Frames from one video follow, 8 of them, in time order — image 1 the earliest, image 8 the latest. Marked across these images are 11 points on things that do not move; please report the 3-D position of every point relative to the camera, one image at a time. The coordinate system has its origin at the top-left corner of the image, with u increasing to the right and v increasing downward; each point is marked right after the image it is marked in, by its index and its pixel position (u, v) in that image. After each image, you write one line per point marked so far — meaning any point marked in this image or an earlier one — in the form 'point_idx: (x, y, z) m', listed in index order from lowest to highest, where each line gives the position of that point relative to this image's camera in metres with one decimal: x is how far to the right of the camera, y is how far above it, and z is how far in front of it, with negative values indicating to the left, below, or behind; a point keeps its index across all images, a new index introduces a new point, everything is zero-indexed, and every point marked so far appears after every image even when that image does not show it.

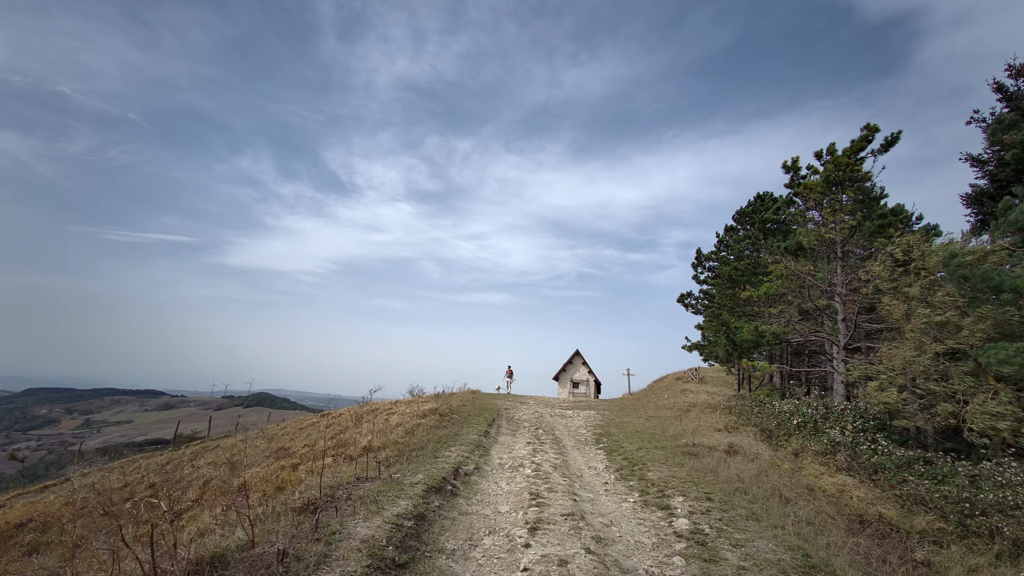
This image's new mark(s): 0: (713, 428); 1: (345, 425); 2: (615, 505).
0: (+6.6, -4.6, +14.8) m
1: (-6.3, -5.2, +16.6) m
2: (+1.7, -3.5, +7.2) m
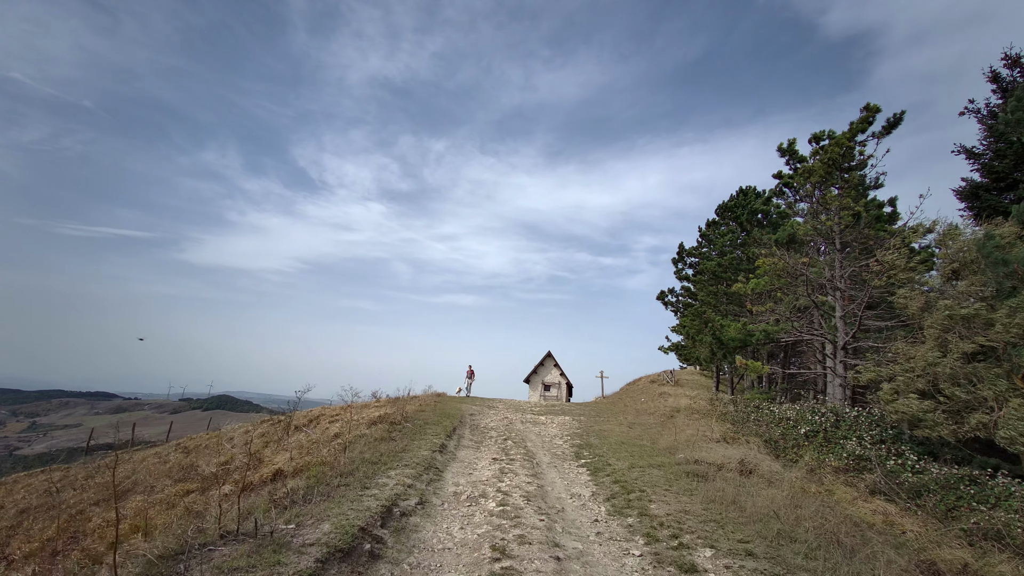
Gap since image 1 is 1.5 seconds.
0: (+5.6, -4.3, +12.8) m
1: (-7.4, -4.6, +13.8) m
2: (+1.2, -3.1, +4.9) m
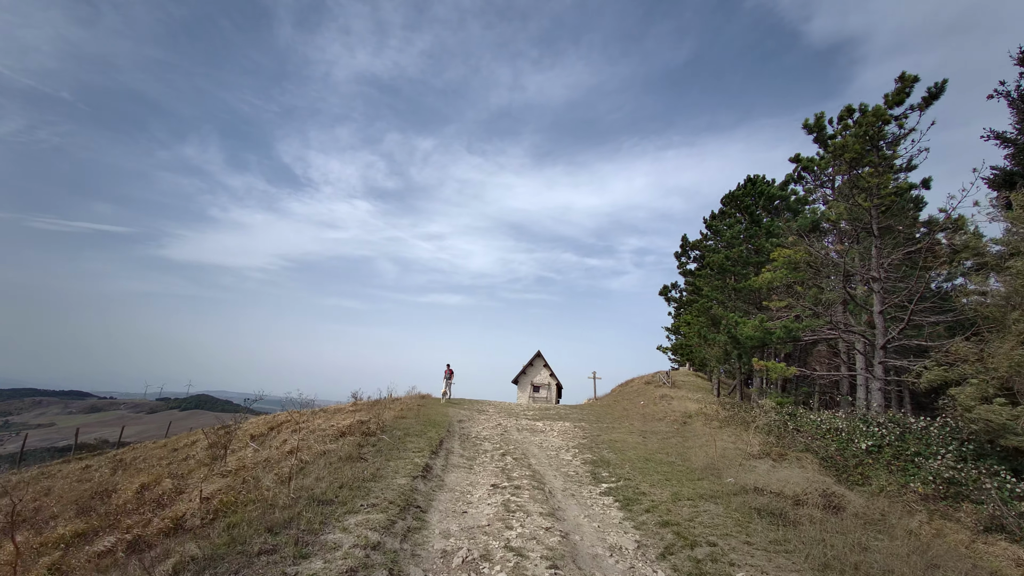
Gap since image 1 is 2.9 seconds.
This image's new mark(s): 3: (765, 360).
0: (+5.6, -3.9, +10.7) m
1: (-7.5, -4.2, +11.3) m
2: (+1.4, -2.7, +2.7) m
3: (+10.2, -2.9, +17.6) m
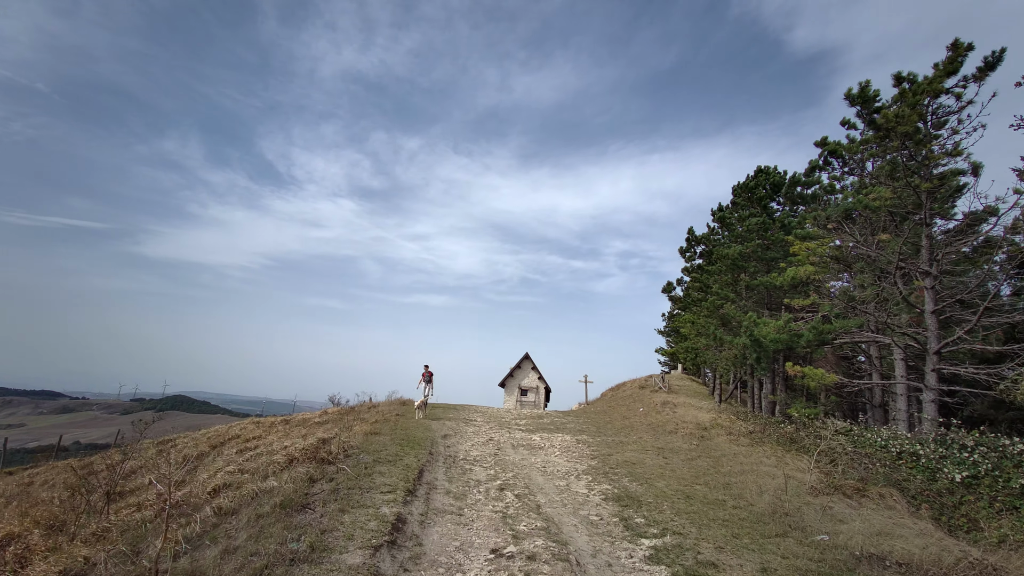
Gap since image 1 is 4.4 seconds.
0: (+5.6, -3.7, +8.5) m
1: (-7.5, -3.8, +8.7) m
2: (+1.7, -2.4, +0.4) m
3: (+9.9, -2.8, +15.5) m
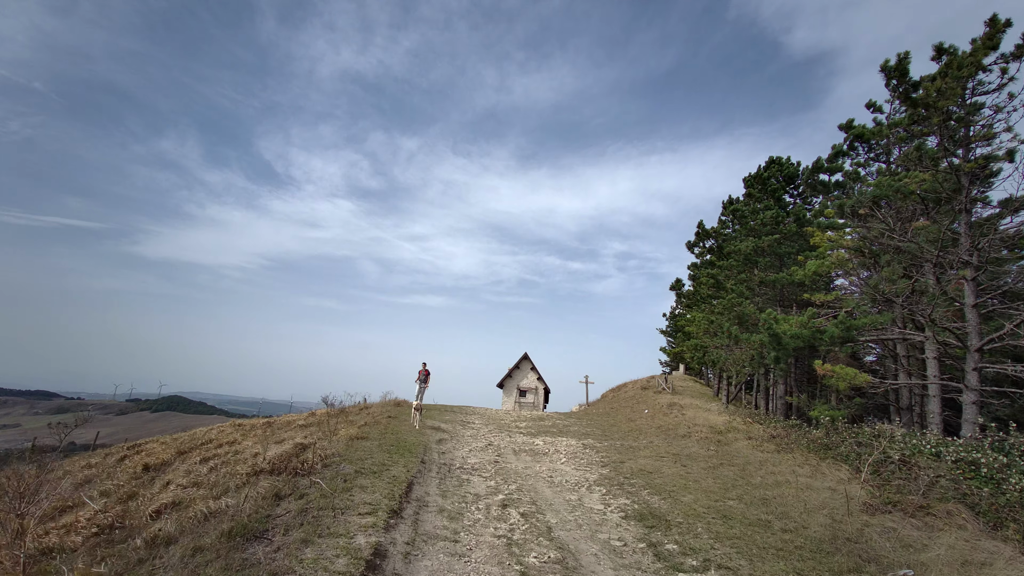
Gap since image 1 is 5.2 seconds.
0: (+5.7, -3.5, +7.3) m
1: (-7.4, -3.5, +7.5) m
2: (+1.8, -2.1, -0.8) m
3: (+10.0, -2.5, +14.4) m
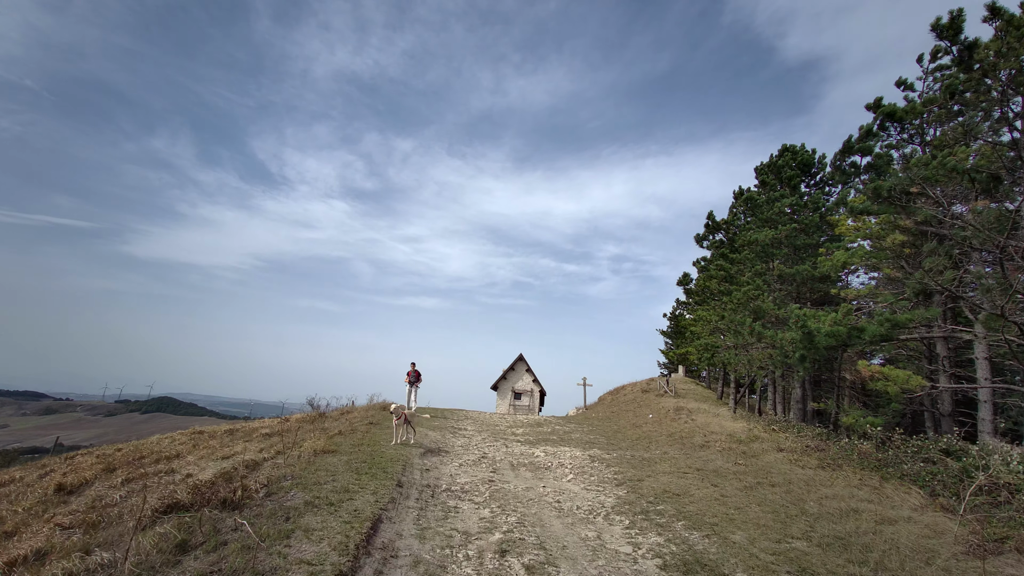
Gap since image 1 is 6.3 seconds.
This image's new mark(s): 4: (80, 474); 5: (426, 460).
0: (+5.7, -3.2, +5.6) m
1: (-7.4, -3.1, +5.6) m
2: (+1.9, -1.7, -2.6) m
3: (+9.9, -2.3, +12.7) m
4: (-9.0, -3.8, +9.4) m
5: (-1.9, -3.7, +9.6) m
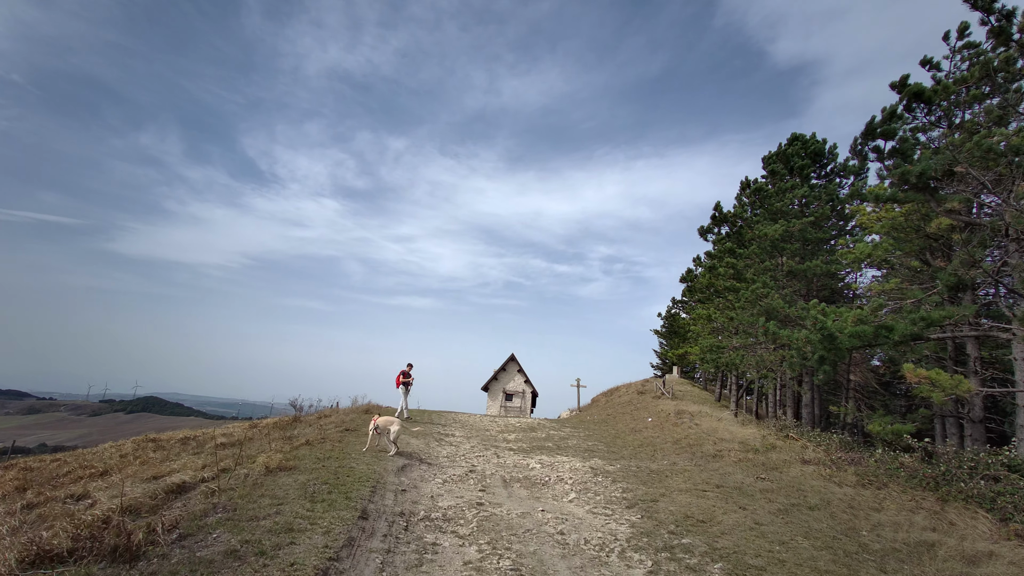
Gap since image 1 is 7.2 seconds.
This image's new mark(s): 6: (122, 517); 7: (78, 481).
0: (+5.6, -3.0, +4.3) m
1: (-7.4, -2.9, +4.0) m
2: (+2.0, -1.5, -4.0) m
3: (+9.7, -2.1, +11.5) m
4: (-9.1, -3.5, +7.8) m
5: (-2.0, -3.4, +8.1) m
6: (-4.5, -2.5, +5.1) m
7: (-7.8, -3.4, +8.1) m
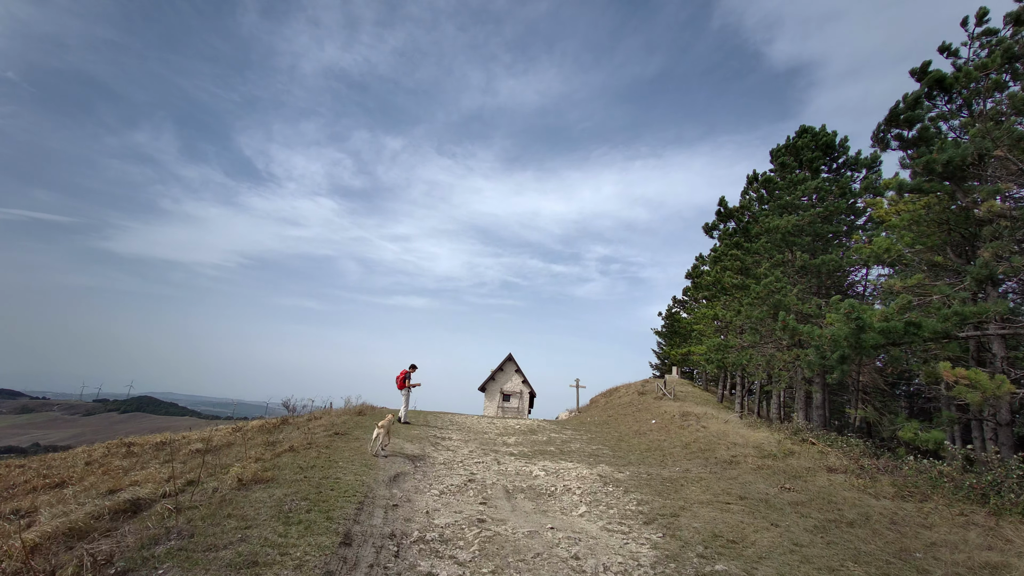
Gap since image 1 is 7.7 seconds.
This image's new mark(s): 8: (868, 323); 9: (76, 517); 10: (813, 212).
0: (+5.7, -2.8, +3.5) m
1: (-7.3, -2.7, +3.1) m
2: (+2.2, -1.4, -4.8) m
3: (+9.8, -2.0, +10.7) m
4: (-9.0, -3.3, +6.9) m
5: (-1.9, -3.3, +7.3) m
6: (-4.4, -2.4, +4.2) m
7: (-7.7, -3.2, +7.2) m
8: (+9.4, -0.9, +11.8) m
9: (-5.0, -2.6, +5.1) m
10: (+11.2, +2.8, +16.5) m
